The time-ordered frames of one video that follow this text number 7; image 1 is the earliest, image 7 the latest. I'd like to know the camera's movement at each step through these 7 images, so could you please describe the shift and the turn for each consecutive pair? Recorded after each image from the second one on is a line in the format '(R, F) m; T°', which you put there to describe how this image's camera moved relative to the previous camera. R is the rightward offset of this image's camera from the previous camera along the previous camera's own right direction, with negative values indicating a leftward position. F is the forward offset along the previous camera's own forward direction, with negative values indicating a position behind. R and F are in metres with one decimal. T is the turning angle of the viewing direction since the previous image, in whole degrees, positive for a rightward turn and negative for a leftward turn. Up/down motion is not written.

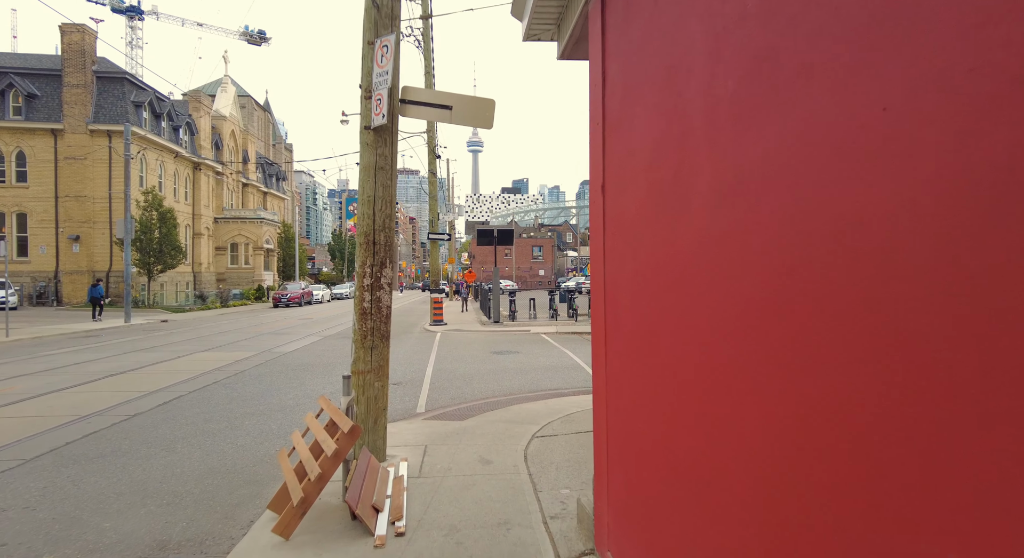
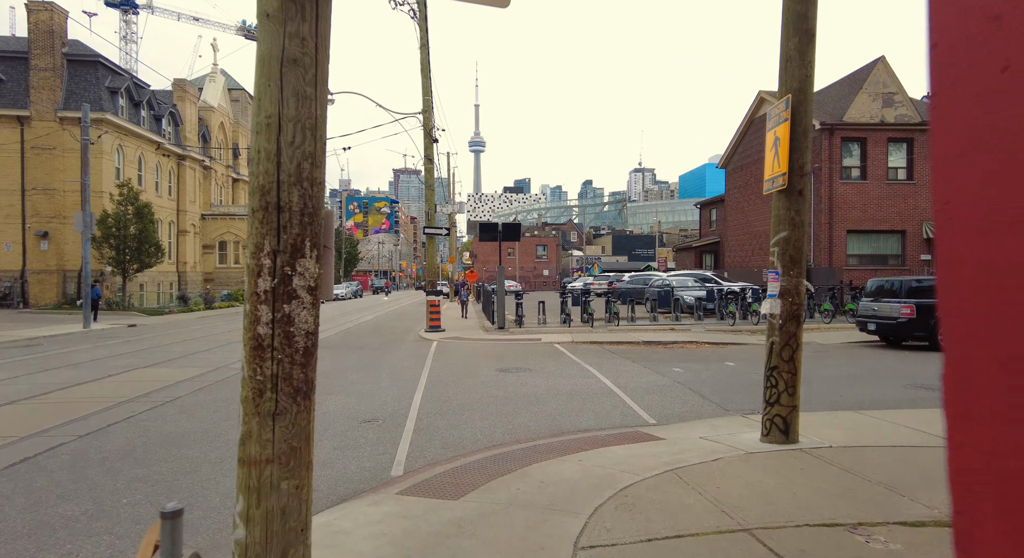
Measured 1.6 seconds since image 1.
(-0.2, +2.5) m; 0°
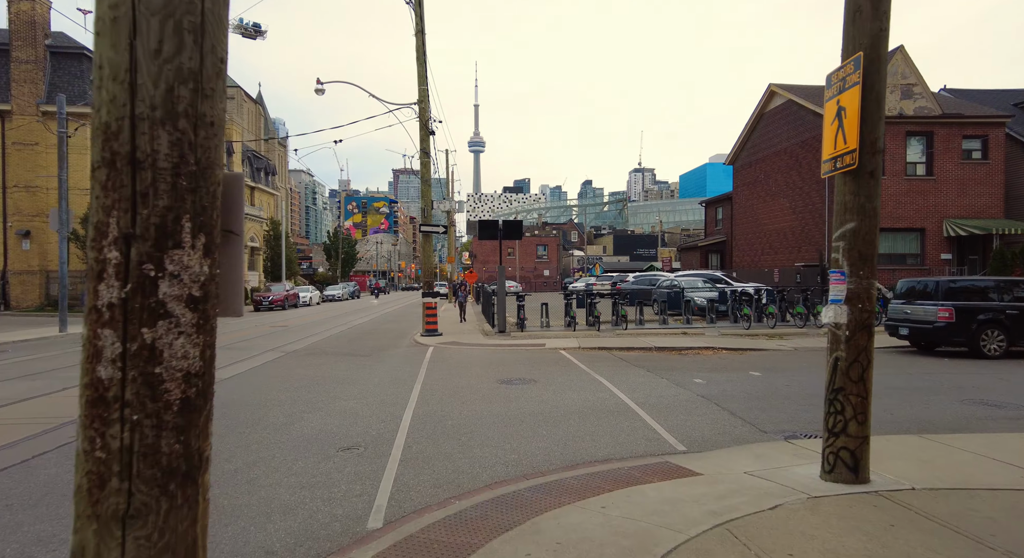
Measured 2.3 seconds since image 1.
(-0.1, +1.1) m; 0°
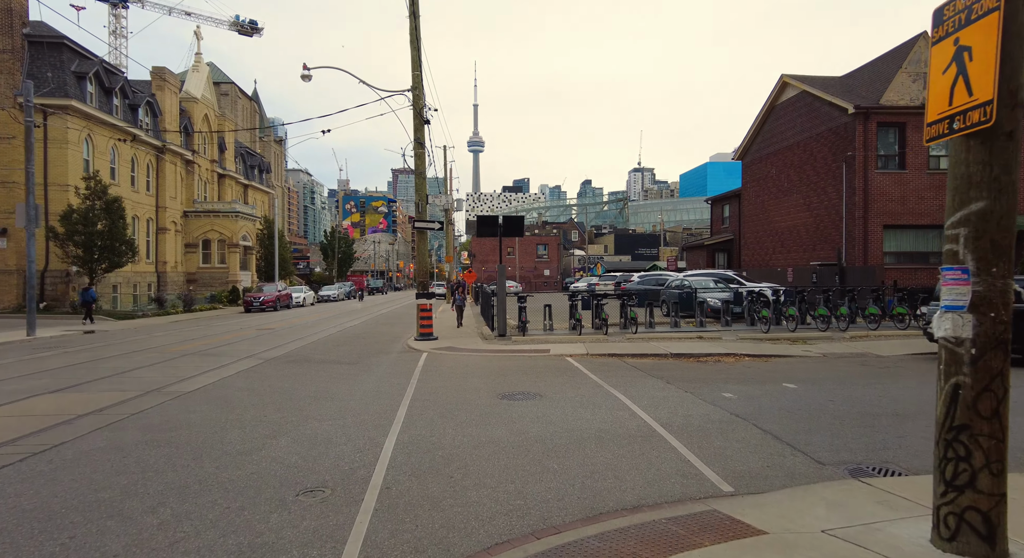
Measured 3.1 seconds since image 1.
(0.0, +1.2) m; 0°
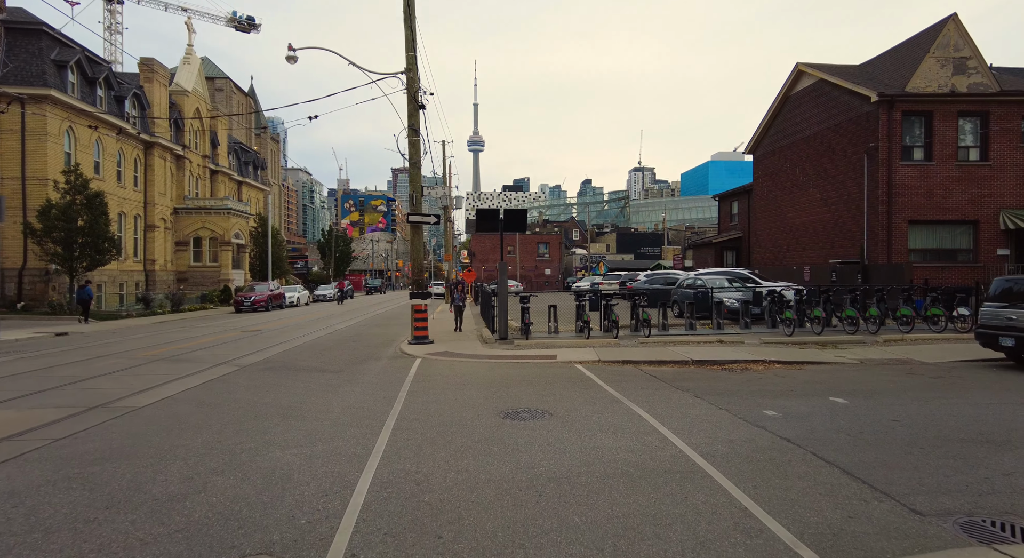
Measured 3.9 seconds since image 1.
(-0.1, +1.3) m; 0°
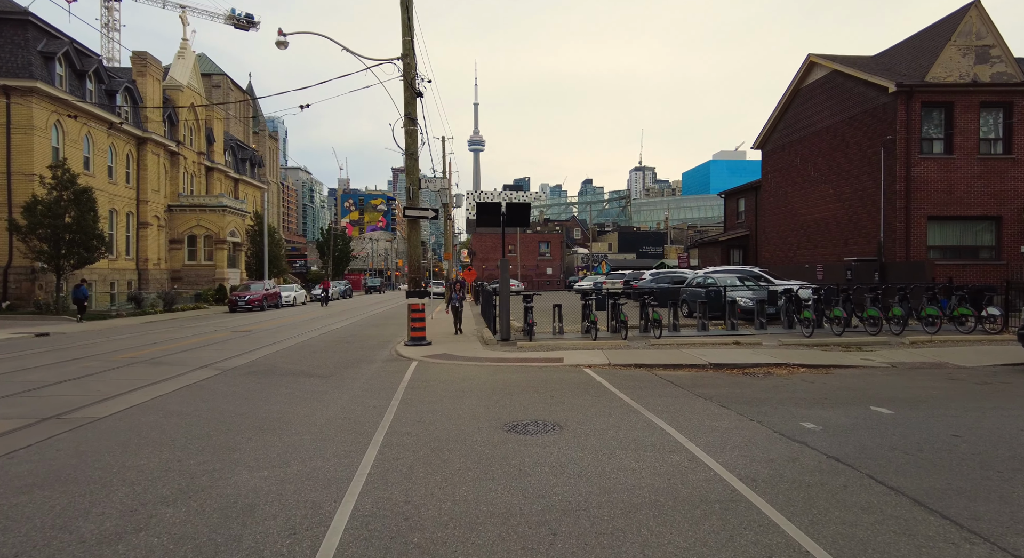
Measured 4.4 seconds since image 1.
(-0.1, +0.8) m; 0°
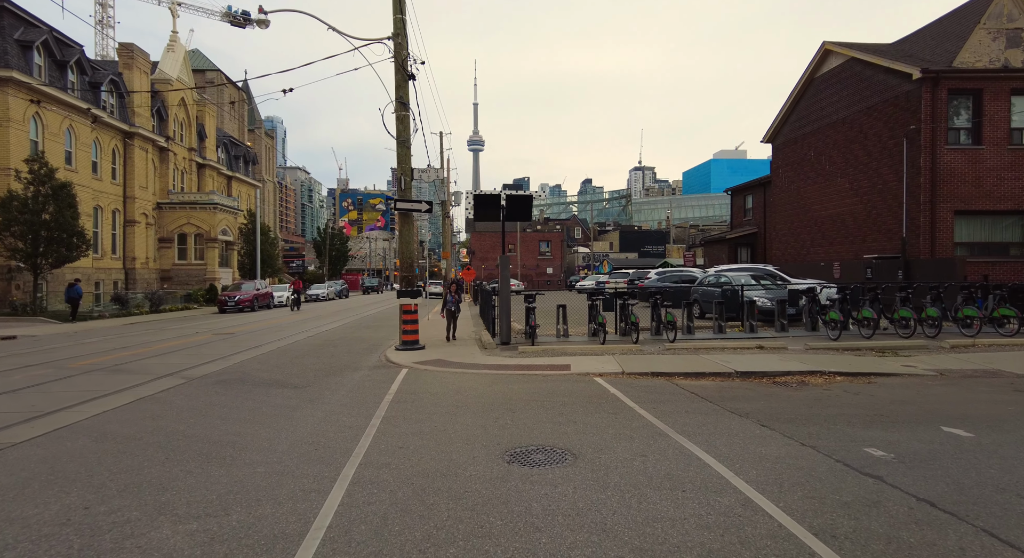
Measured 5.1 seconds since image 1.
(0.0, +1.2) m; 0°
